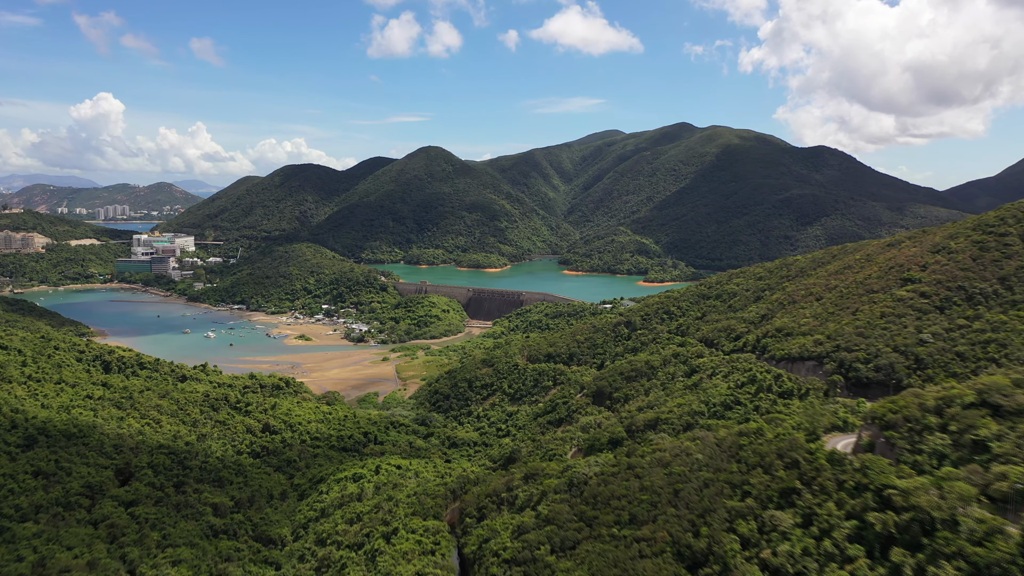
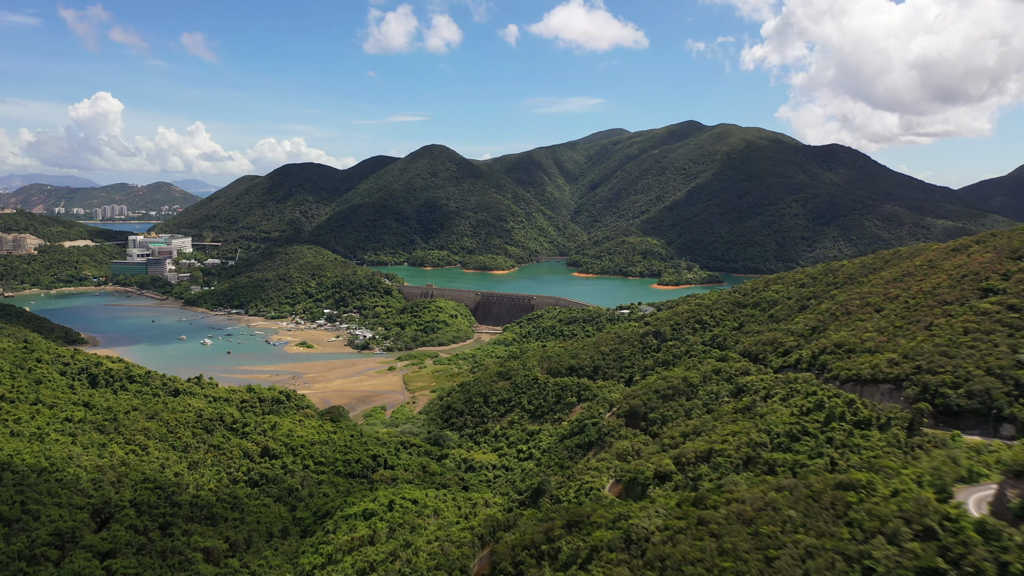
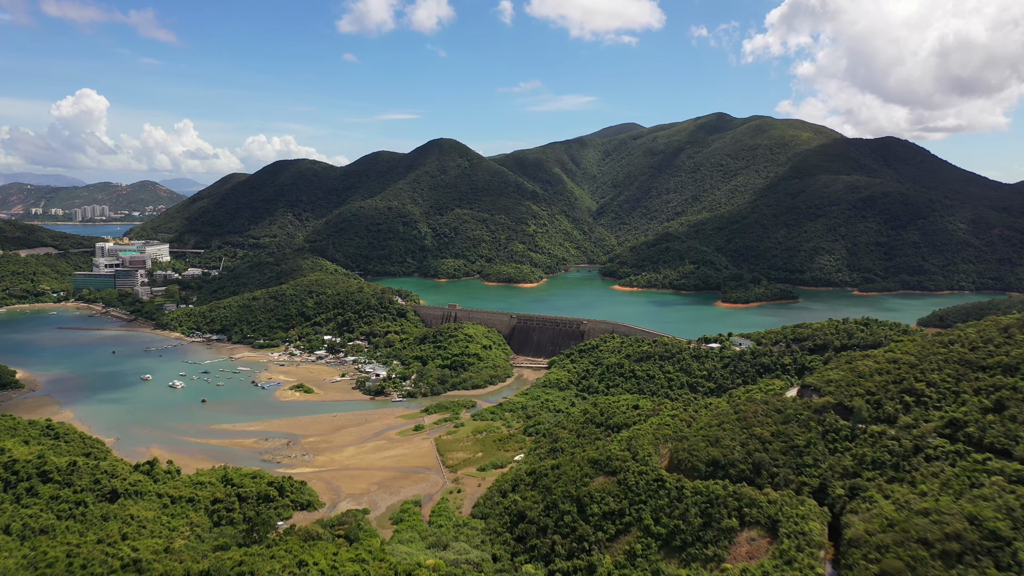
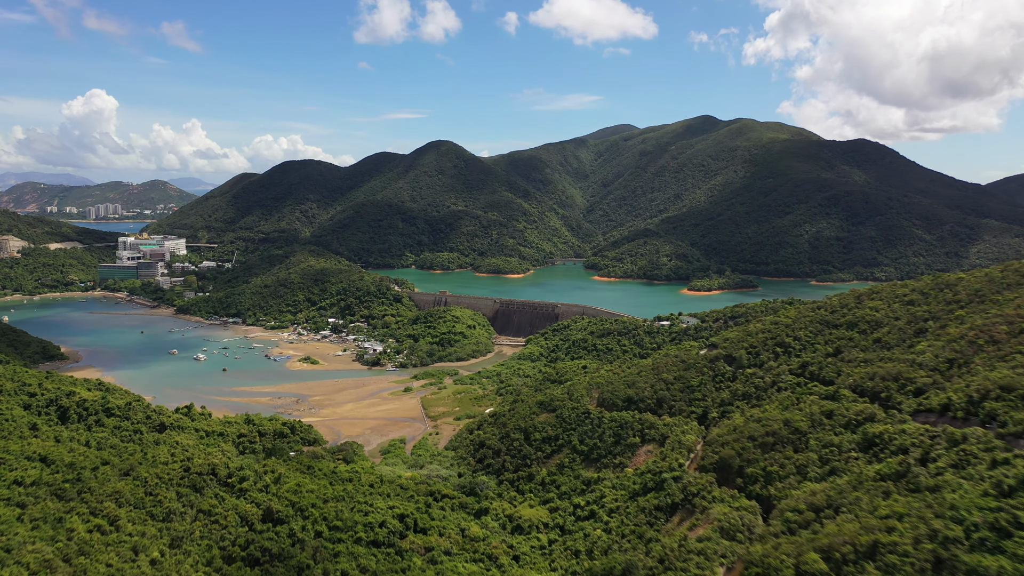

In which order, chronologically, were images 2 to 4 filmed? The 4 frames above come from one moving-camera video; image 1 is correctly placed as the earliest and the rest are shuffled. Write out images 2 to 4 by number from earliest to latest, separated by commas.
2, 4, 3
